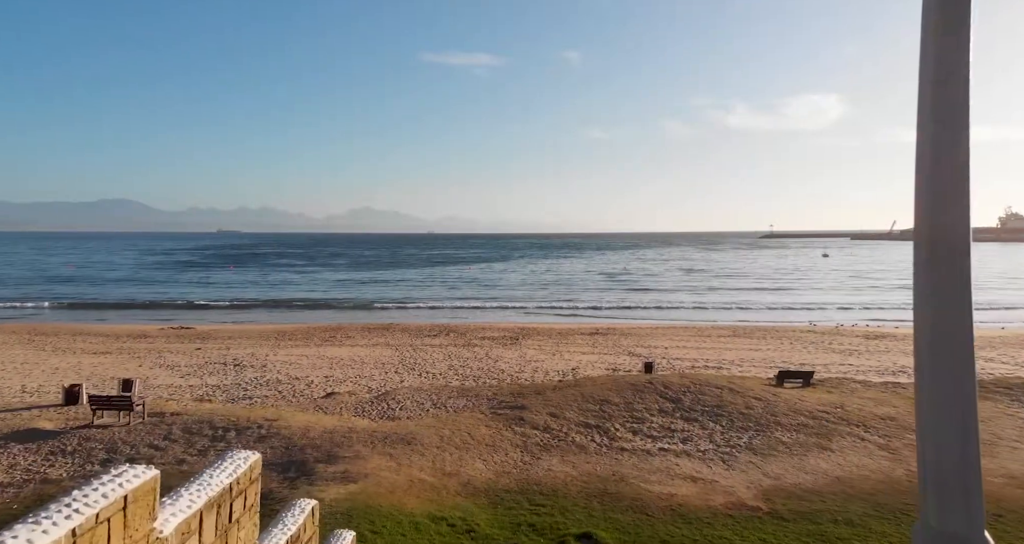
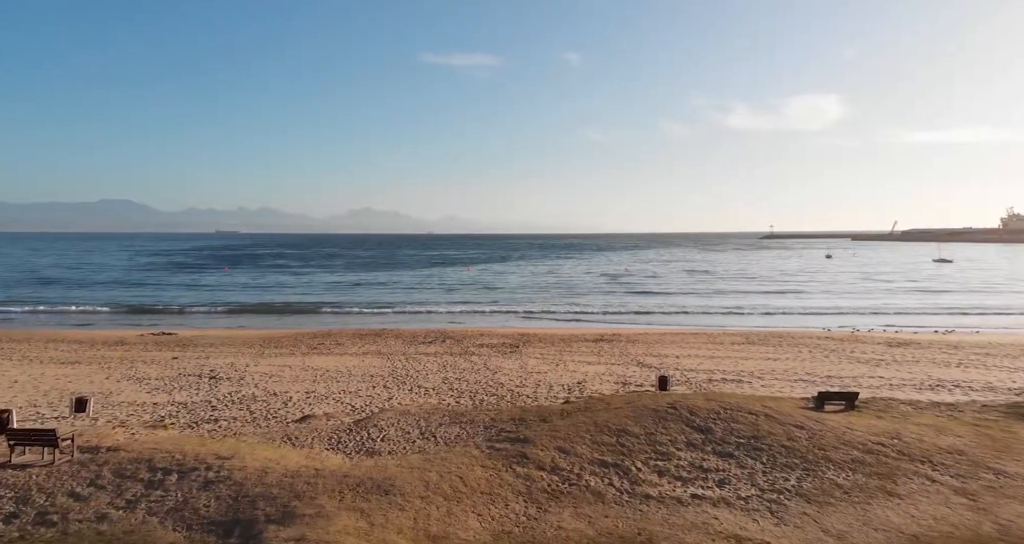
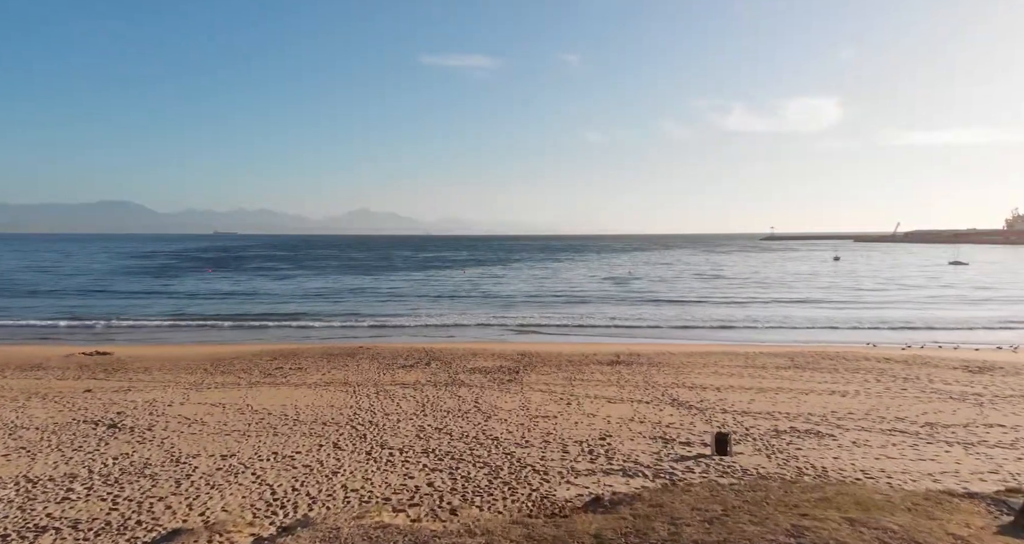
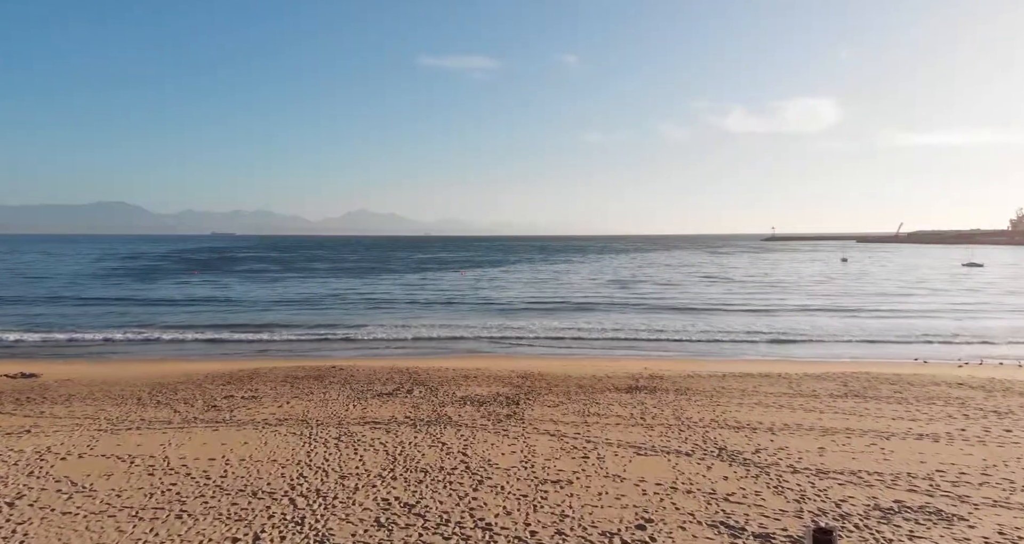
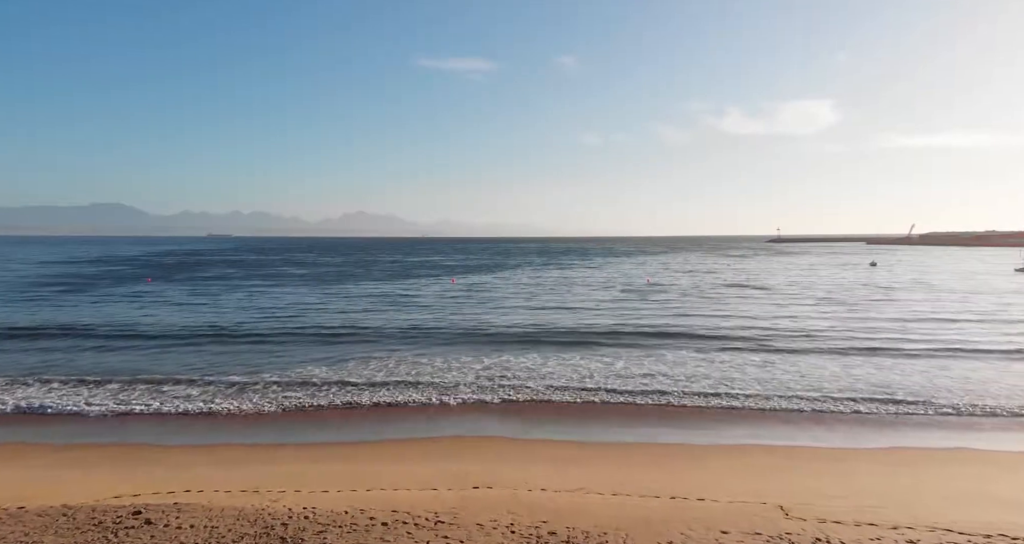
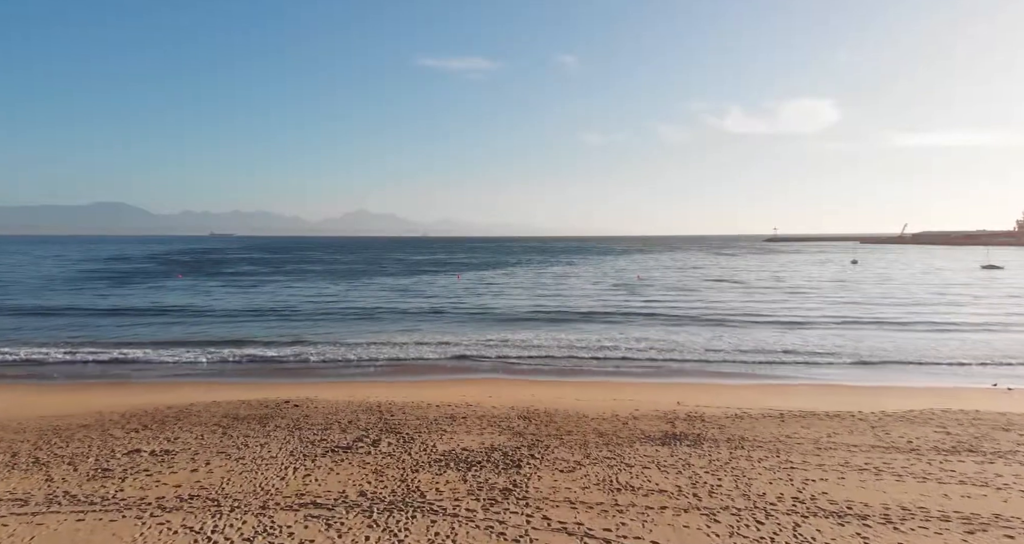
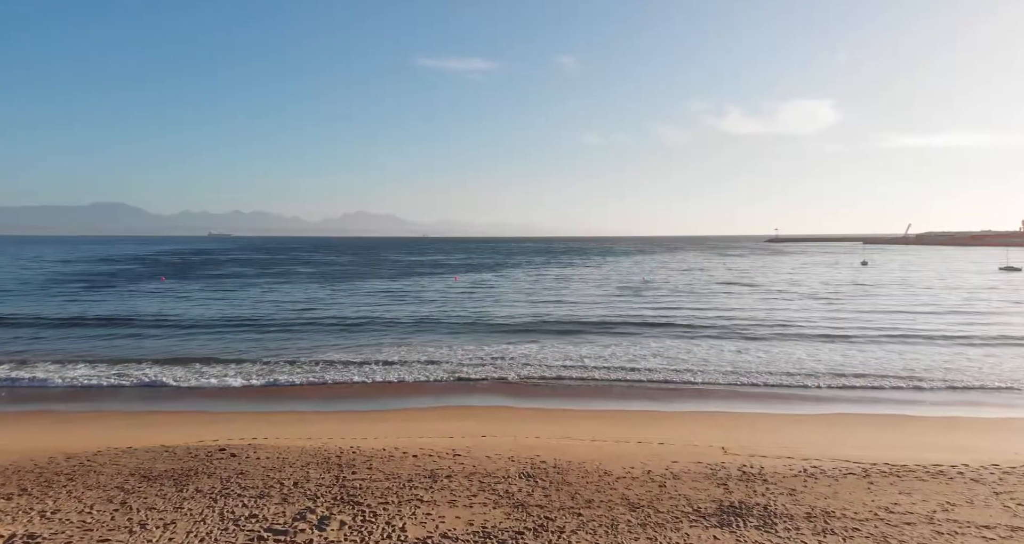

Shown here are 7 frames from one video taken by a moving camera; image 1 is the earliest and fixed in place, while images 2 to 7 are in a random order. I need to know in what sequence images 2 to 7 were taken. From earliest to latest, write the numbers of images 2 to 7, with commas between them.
2, 3, 4, 6, 7, 5
